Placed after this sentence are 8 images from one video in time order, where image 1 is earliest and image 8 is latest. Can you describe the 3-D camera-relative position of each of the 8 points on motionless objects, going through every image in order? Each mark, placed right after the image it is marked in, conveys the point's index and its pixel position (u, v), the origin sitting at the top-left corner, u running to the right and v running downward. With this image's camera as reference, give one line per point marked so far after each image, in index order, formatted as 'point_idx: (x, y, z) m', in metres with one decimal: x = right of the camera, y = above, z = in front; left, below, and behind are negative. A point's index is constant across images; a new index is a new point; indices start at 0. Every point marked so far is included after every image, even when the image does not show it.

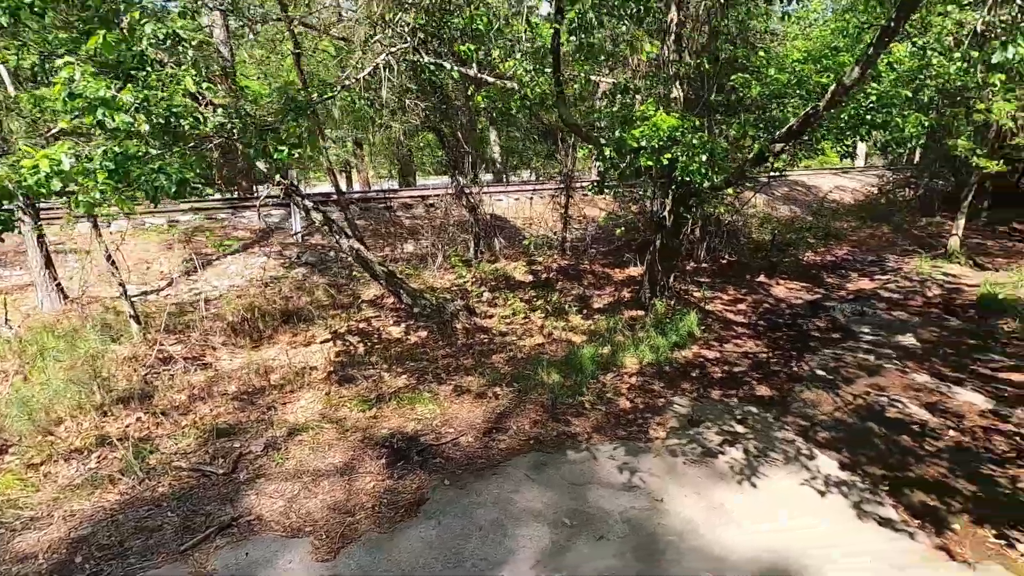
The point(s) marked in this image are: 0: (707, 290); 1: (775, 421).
0: (+3.6, -0.1, +10.0) m
1: (+2.6, -1.3, +5.3) m
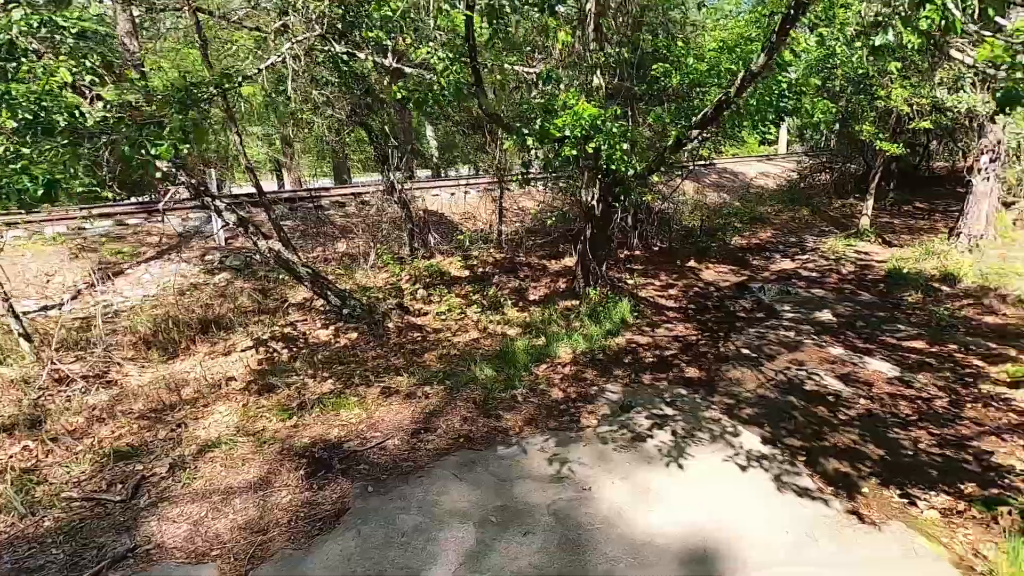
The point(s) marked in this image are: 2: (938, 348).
0: (+2.4, +0.2, +10.2) m
1: (+1.9, -1.2, +5.4) m
2: (+5.6, -0.8, +7.0) m
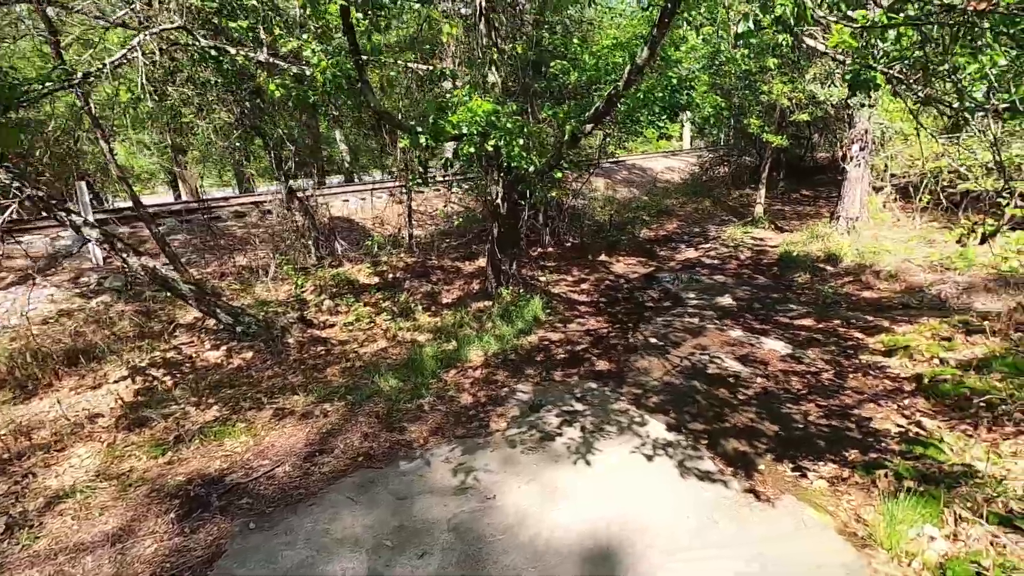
0: (+0.8, +0.3, +10.2) m
1: (+1.0, -1.1, +5.5) m
2: (+4.4, -0.5, +7.5) m
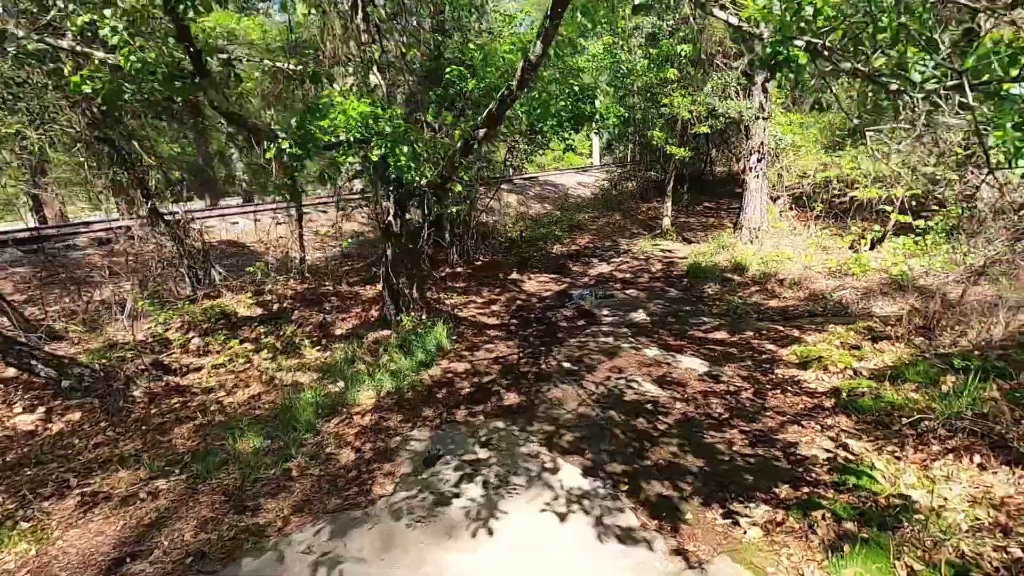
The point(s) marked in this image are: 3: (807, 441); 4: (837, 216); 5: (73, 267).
0: (-0.9, -0.1, +9.5) m
1: (+0.1, -1.3, +4.8) m
2: (+3.1, -0.7, +7.3) m
3: (+2.3, -1.2, +4.3) m
4: (+6.8, +1.5, +11.3) m
5: (-8.3, +0.4, +10.0) m
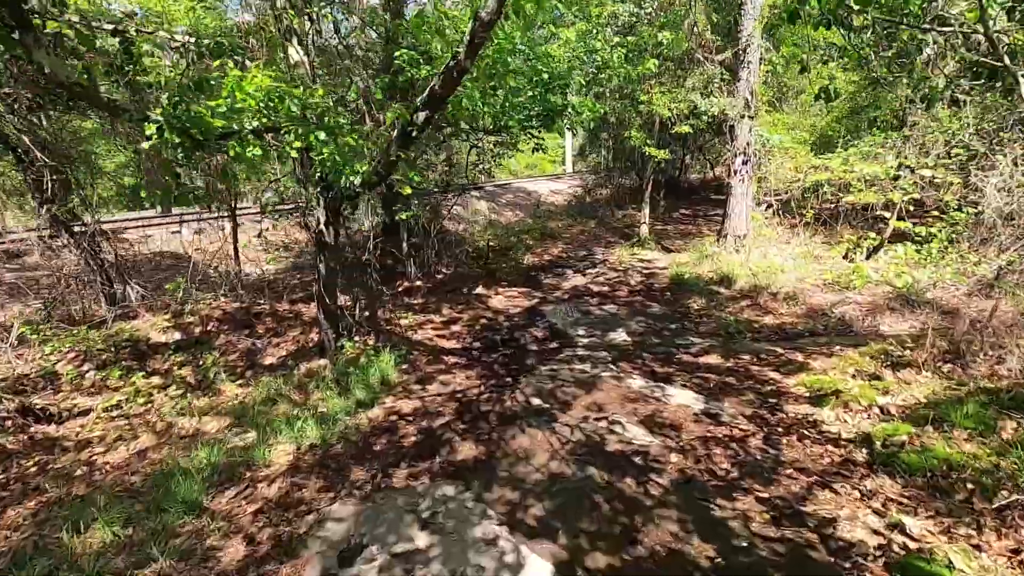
0: (-1.5, -0.4, +8.4) m
1: (-0.3, -1.5, +3.7) m
2: (+2.6, -0.9, +6.3) m
3: (+2.0, -1.4, +3.3) m
4: (+6.2, +1.3, +10.5) m
5: (-8.9, 0.0, +8.5) m
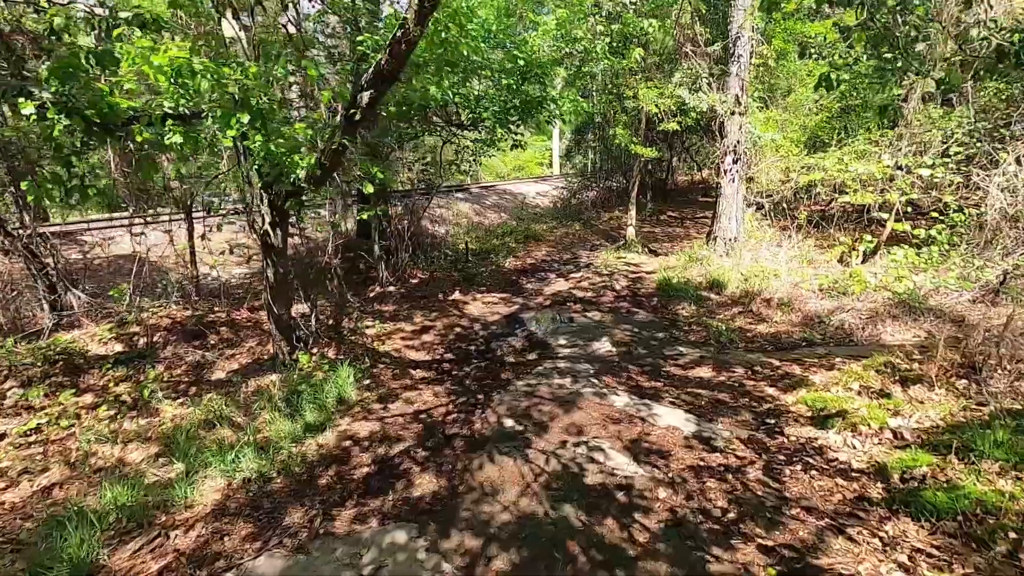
0: (-1.8, -0.5, +7.8) m
1: (-0.5, -1.6, +3.1) m
2: (+2.3, -0.9, +5.8) m
3: (+1.8, -1.4, +2.7) m
4: (+5.8, +1.2, +10.1) m
5: (-9.2, -0.1, +7.8) m
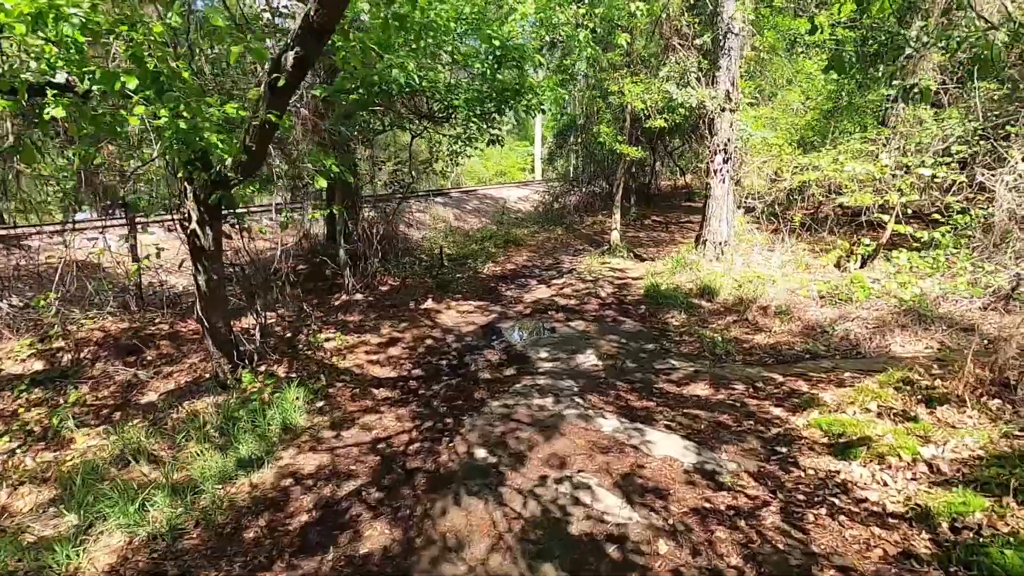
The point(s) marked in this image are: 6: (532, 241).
0: (-2.1, -0.6, +7.0) m
1: (-0.6, -1.6, +2.4) m
2: (+2.1, -1.0, +5.2) m
3: (+1.6, -1.5, +2.1) m
4: (+5.4, +1.1, +9.6) m
5: (-9.5, -0.2, +6.8) m
6: (+0.5, +1.2, +13.9) m
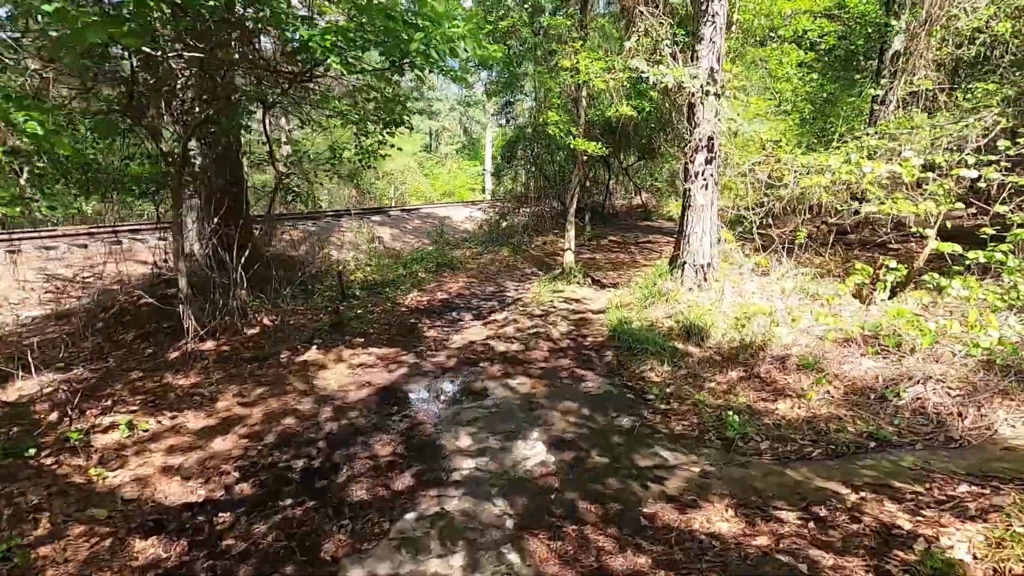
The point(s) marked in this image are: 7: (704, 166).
0: (-2.9, -1.0, +4.4) m
1: (-1.0, -1.8, -0.1) m
2: (+1.4, -1.3, +3.0) m
3: (+1.3, -1.7, -0.2) m
4: (+4.3, +0.6, +7.7) m
5: (-10.3, -0.7, +3.6) m
6: (-0.9, +0.5, +11.5) m
7: (+2.6, +1.6, +7.2) m
